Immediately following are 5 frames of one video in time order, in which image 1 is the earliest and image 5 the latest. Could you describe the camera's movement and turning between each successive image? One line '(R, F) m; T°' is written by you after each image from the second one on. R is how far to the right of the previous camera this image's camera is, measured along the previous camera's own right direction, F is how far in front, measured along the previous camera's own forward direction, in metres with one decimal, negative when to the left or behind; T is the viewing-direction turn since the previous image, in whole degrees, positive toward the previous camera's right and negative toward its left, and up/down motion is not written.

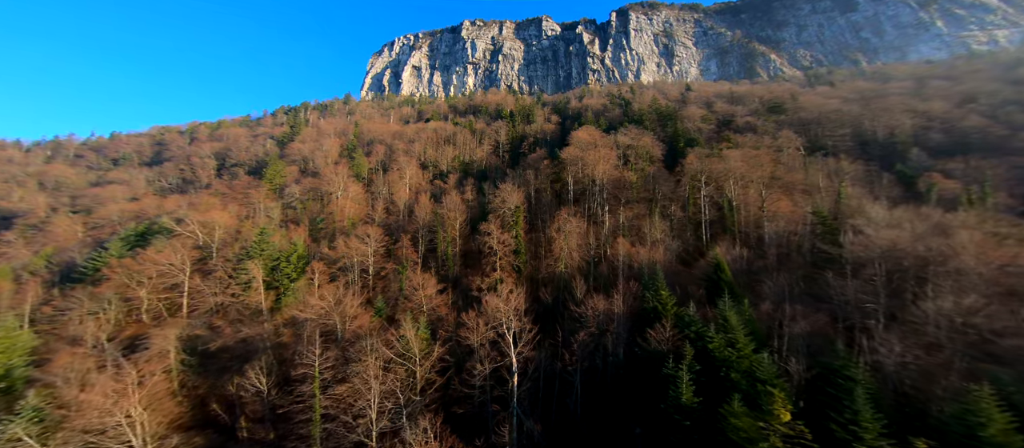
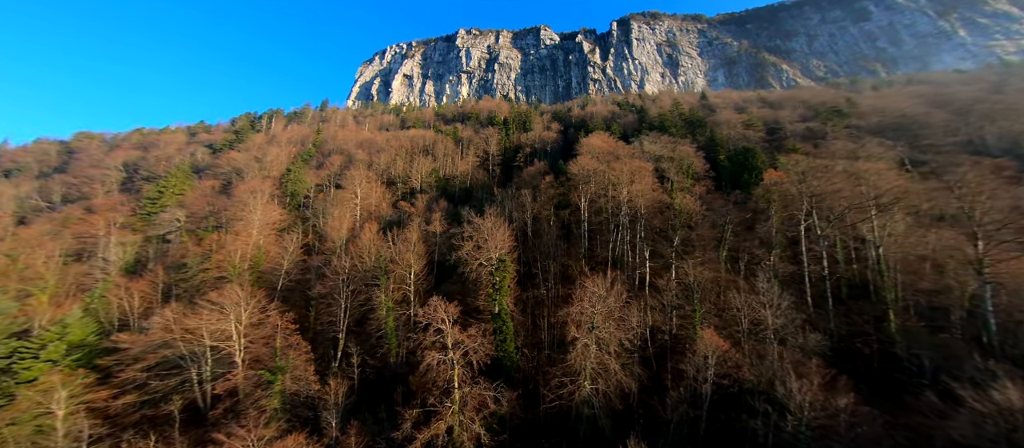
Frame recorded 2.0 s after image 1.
(+0.9, +16.8) m; 0°
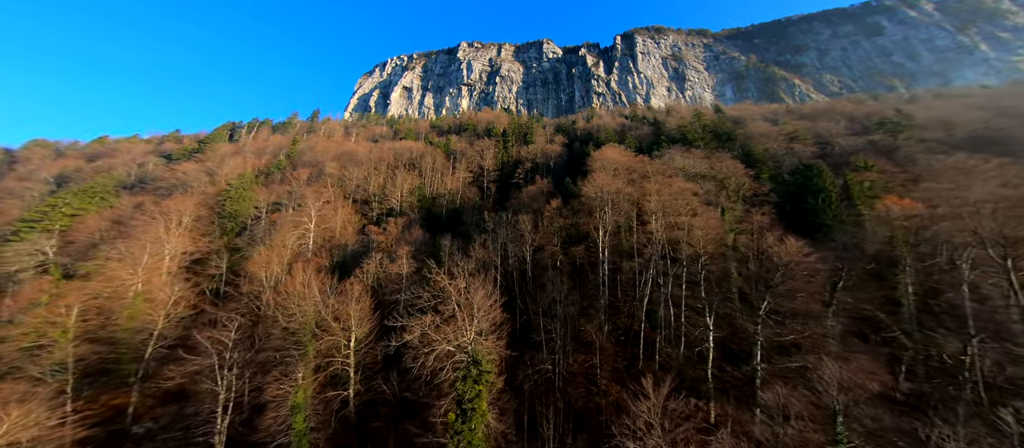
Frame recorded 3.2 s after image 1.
(+0.6, +9.7) m; 0°
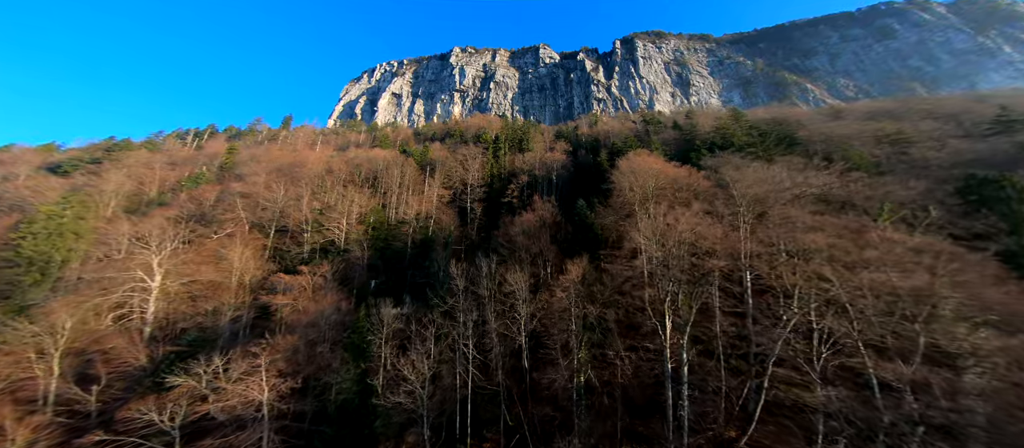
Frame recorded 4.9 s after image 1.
(+0.7, +14.4) m; 0°
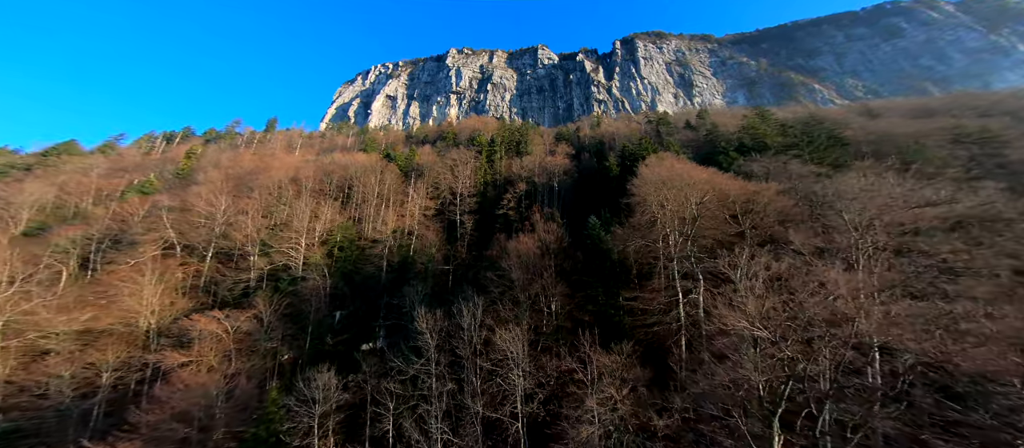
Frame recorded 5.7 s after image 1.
(+0.3, +6.6) m; 0°
